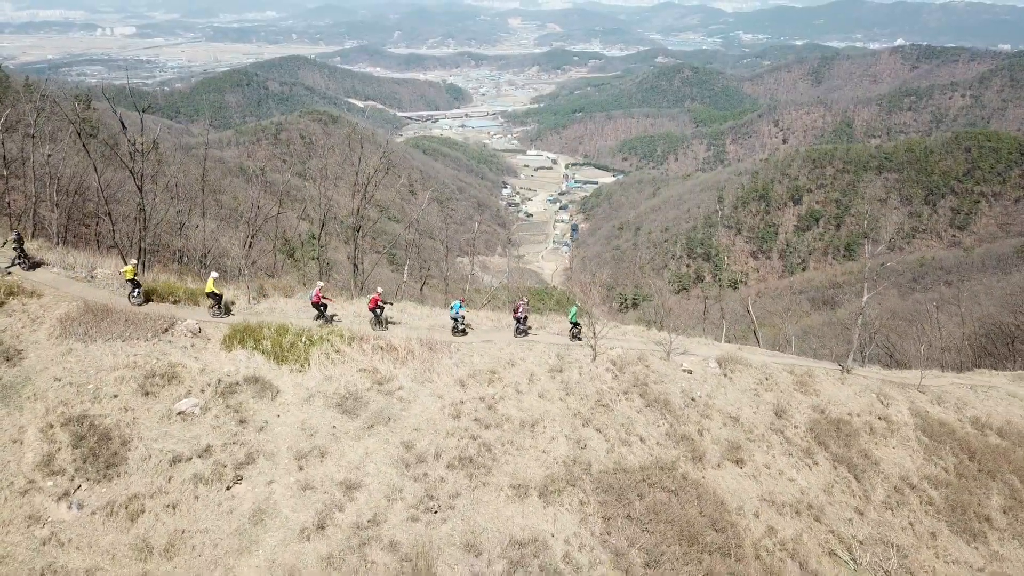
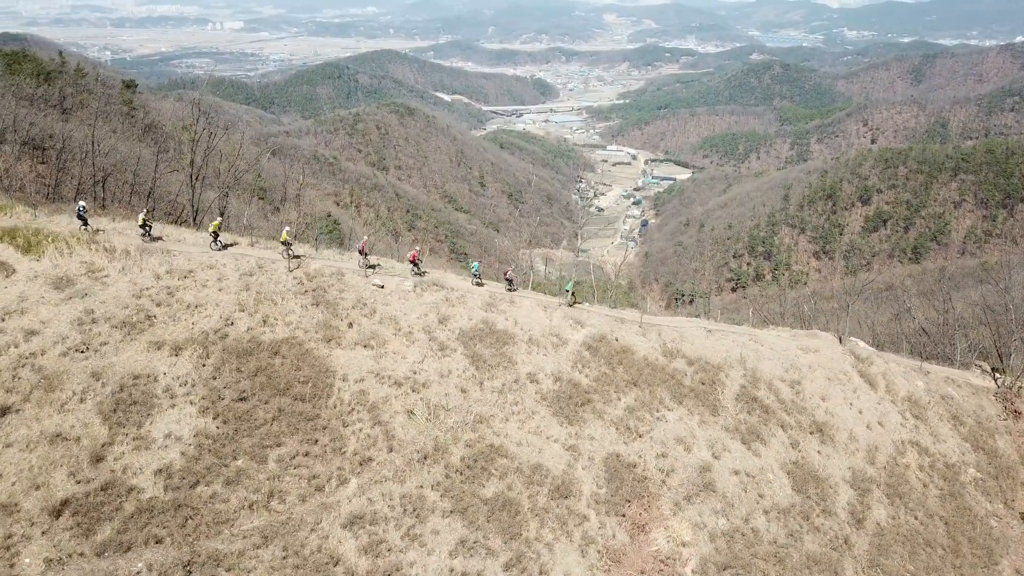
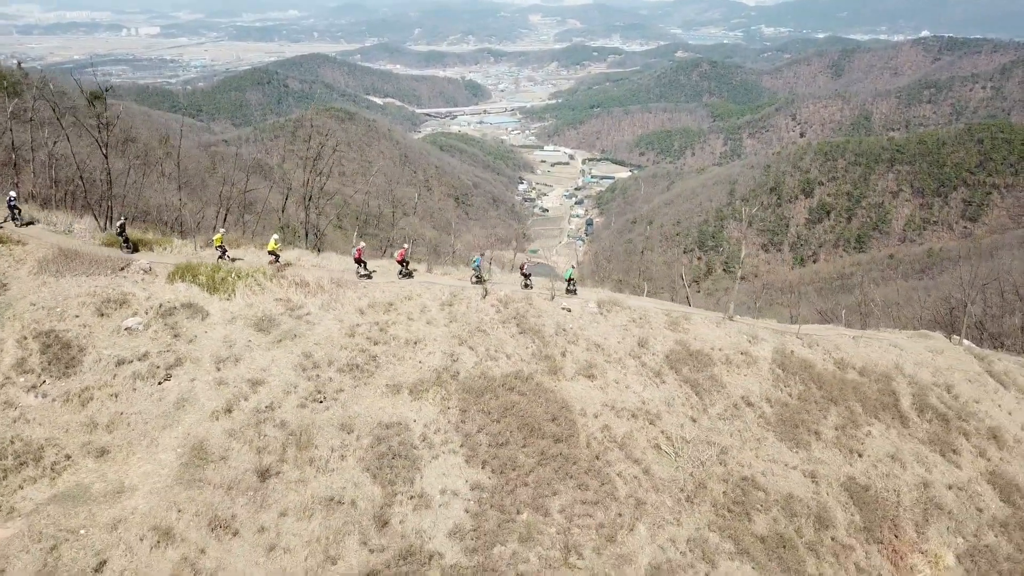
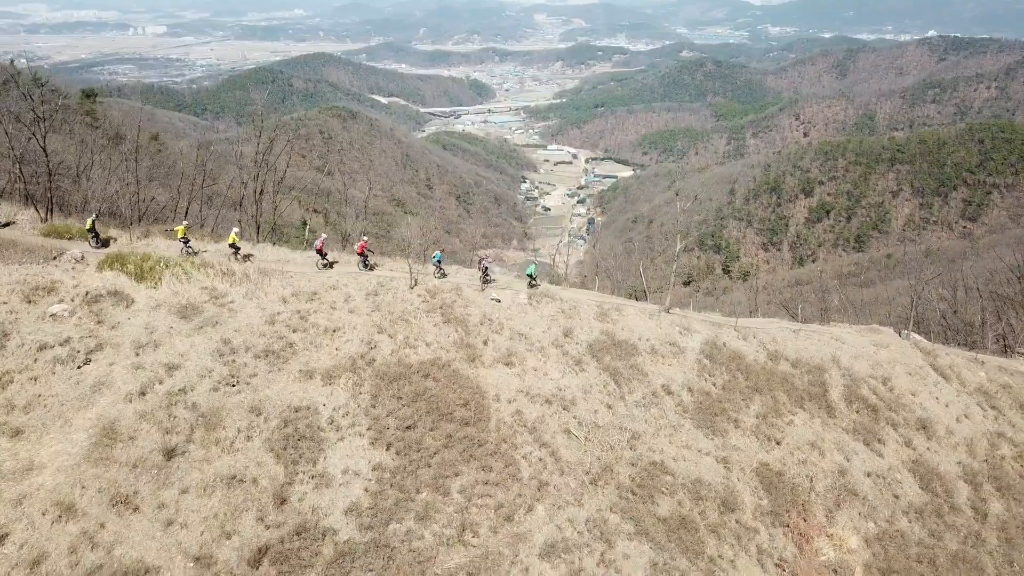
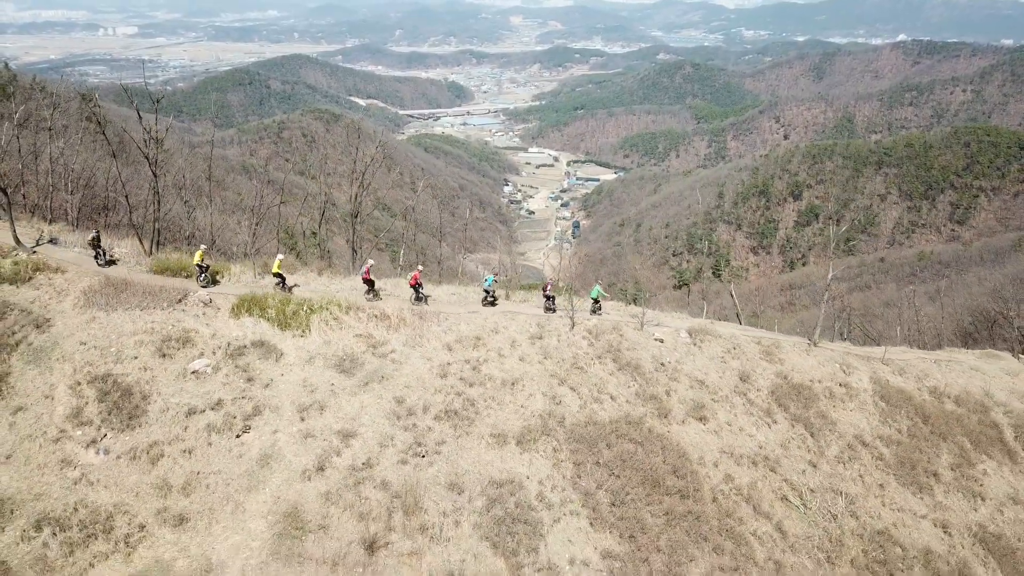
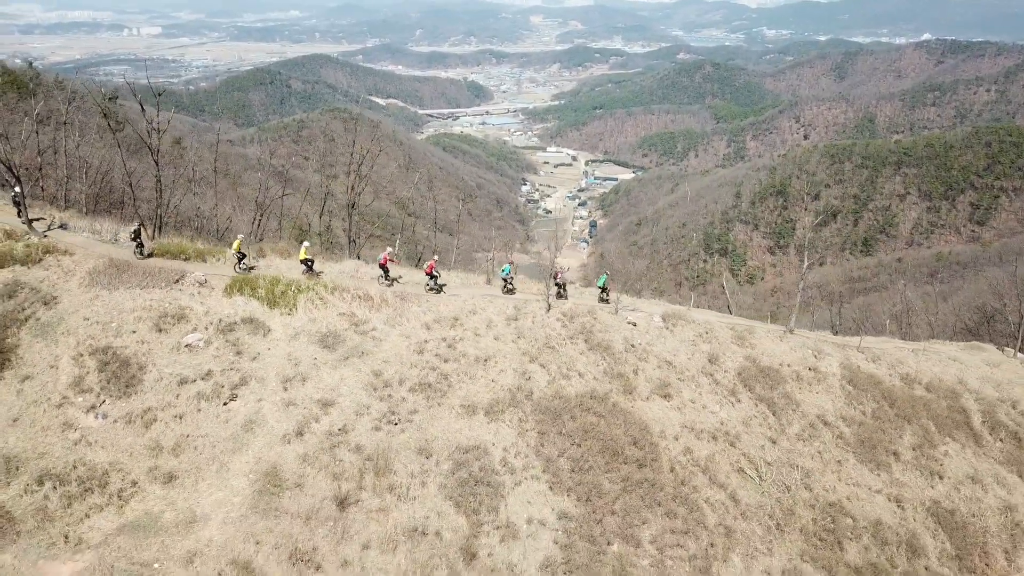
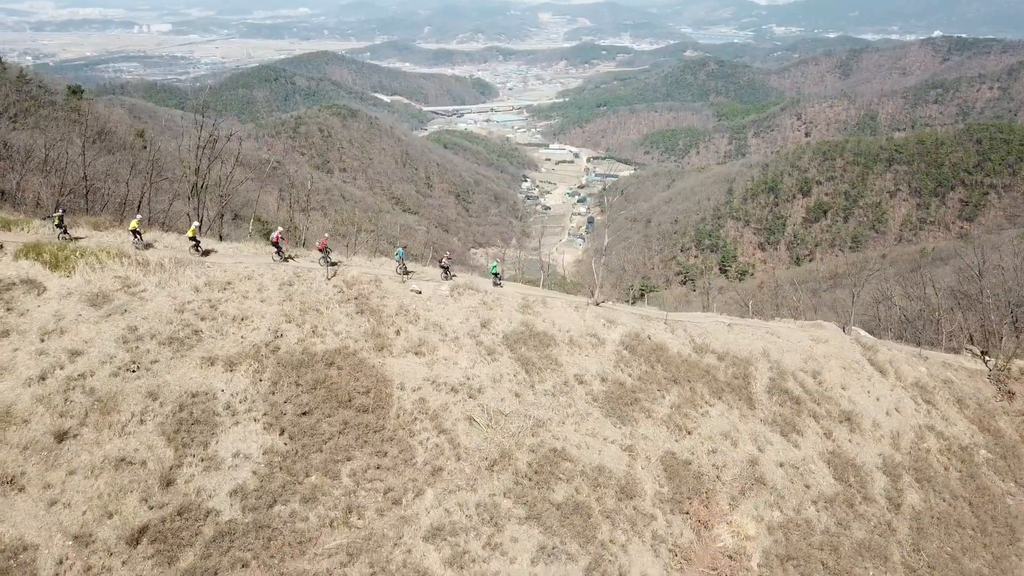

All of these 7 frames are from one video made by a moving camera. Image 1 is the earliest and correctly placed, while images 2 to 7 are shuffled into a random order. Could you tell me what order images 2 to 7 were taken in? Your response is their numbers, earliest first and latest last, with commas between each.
5, 6, 3, 4, 7, 2
